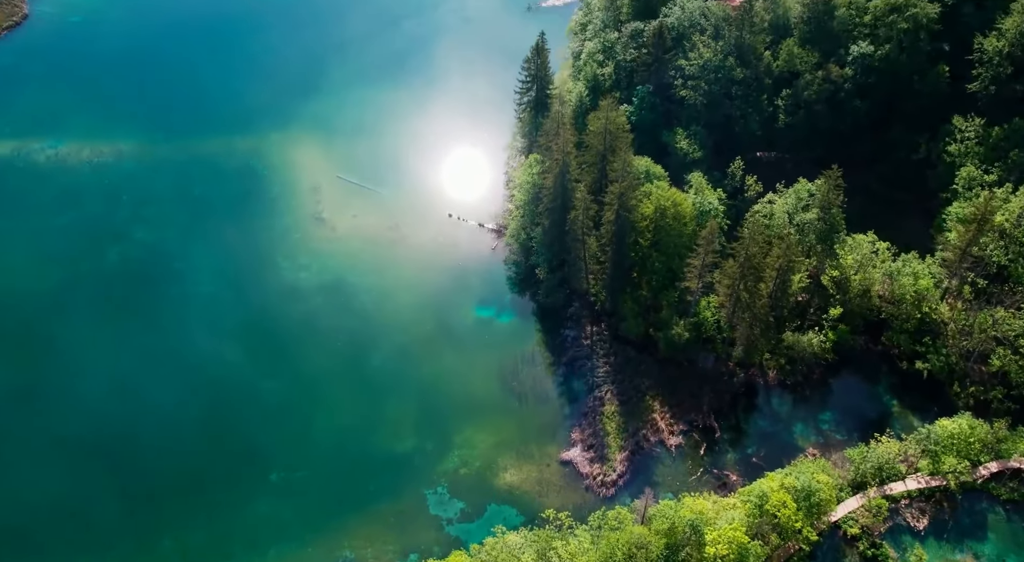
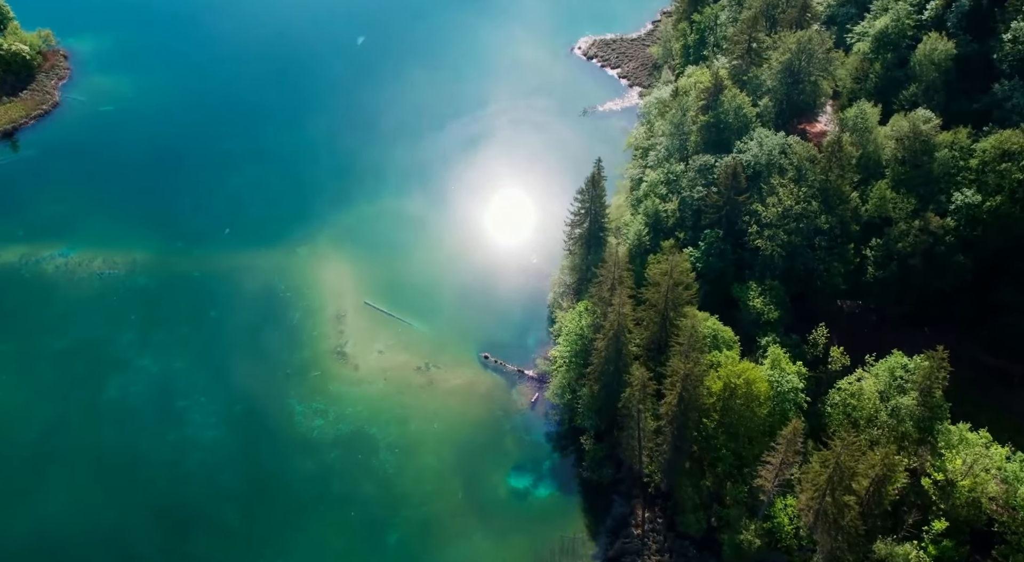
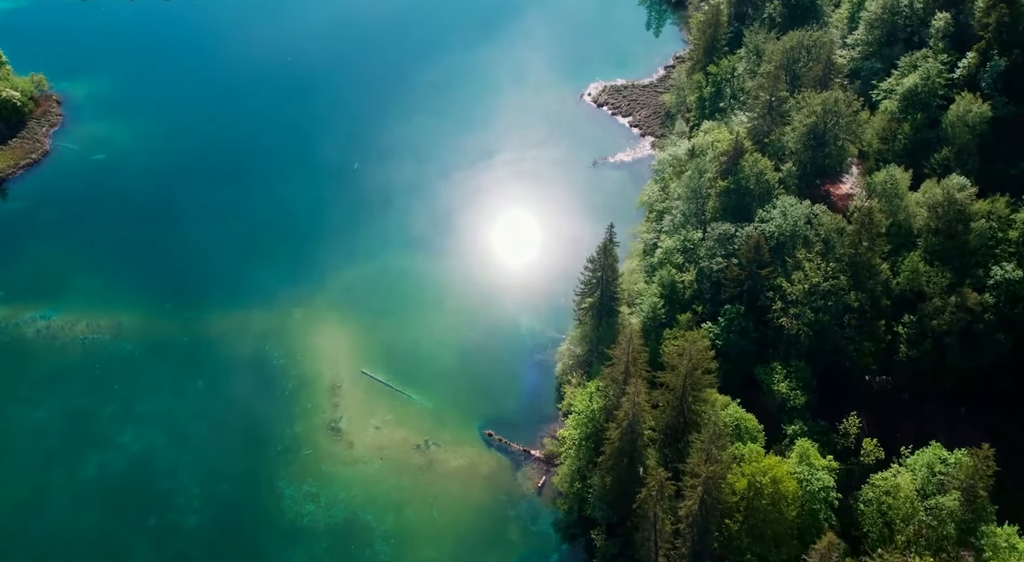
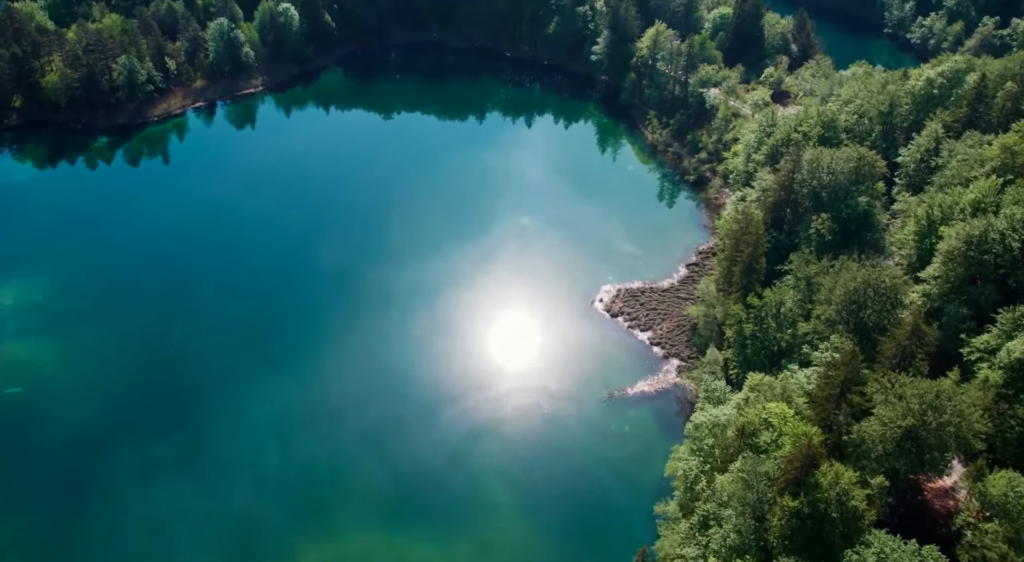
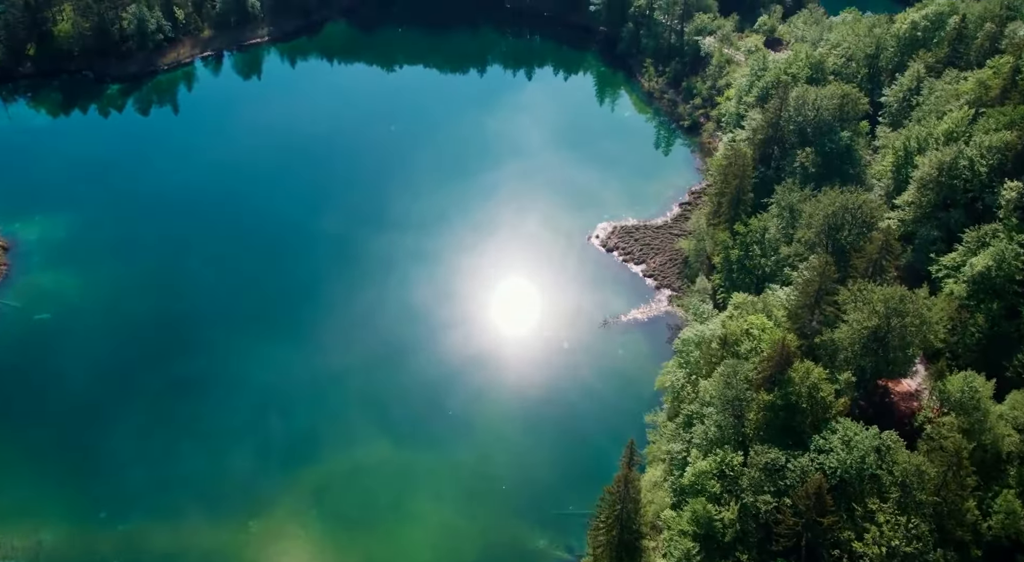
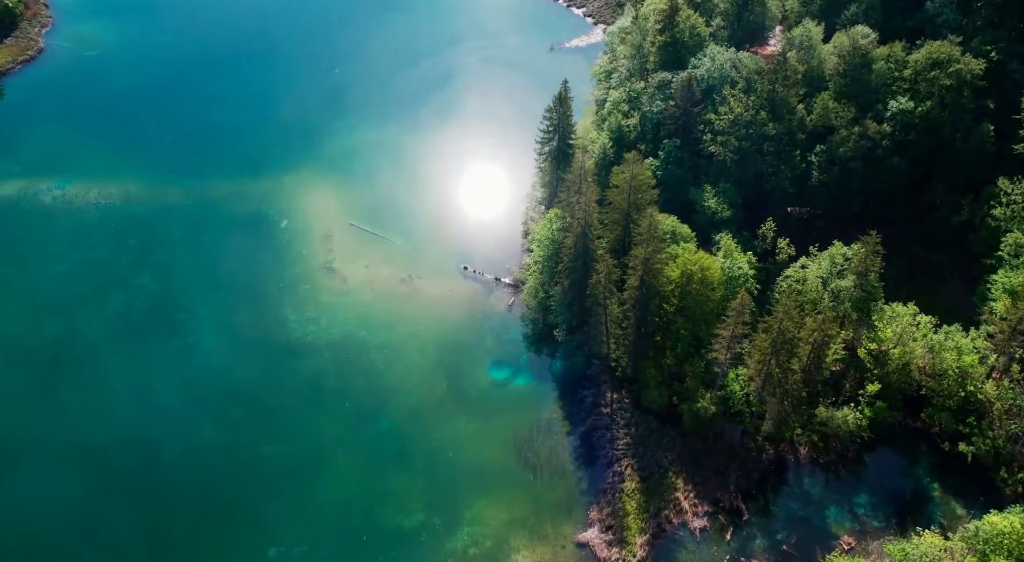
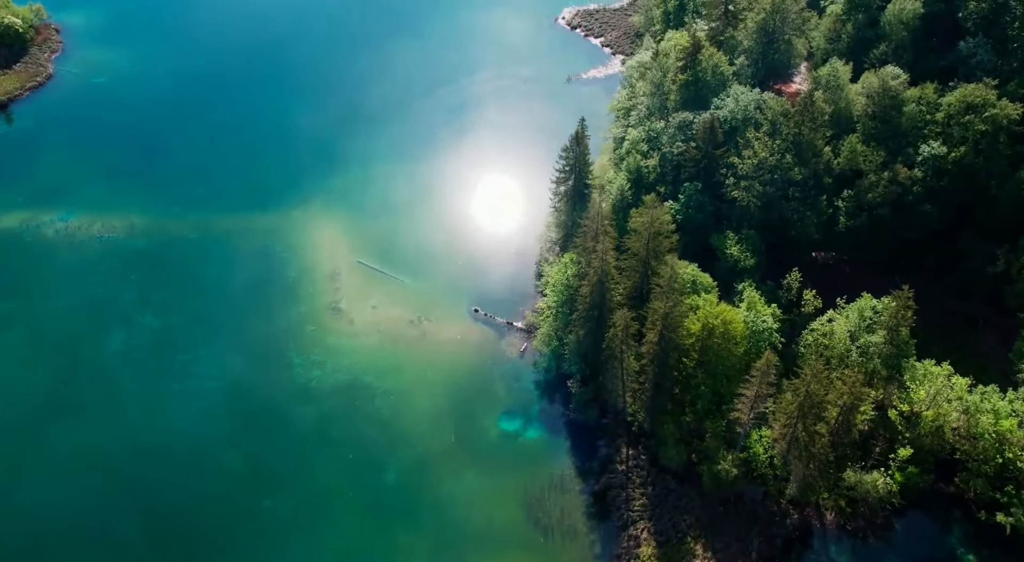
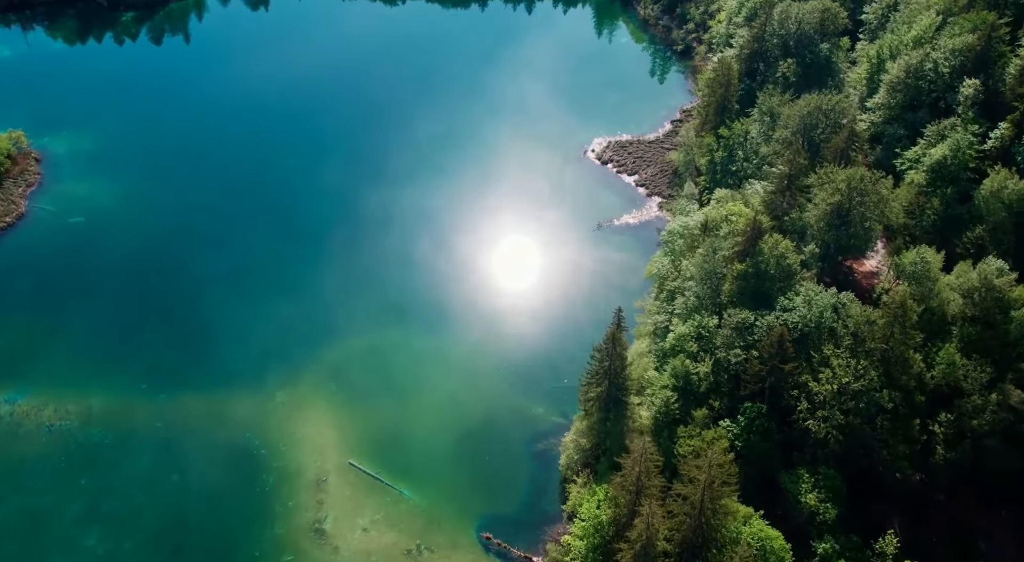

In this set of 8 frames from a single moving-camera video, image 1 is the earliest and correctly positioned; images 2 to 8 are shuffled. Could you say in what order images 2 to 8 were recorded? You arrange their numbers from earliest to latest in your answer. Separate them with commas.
6, 7, 2, 3, 8, 5, 4
